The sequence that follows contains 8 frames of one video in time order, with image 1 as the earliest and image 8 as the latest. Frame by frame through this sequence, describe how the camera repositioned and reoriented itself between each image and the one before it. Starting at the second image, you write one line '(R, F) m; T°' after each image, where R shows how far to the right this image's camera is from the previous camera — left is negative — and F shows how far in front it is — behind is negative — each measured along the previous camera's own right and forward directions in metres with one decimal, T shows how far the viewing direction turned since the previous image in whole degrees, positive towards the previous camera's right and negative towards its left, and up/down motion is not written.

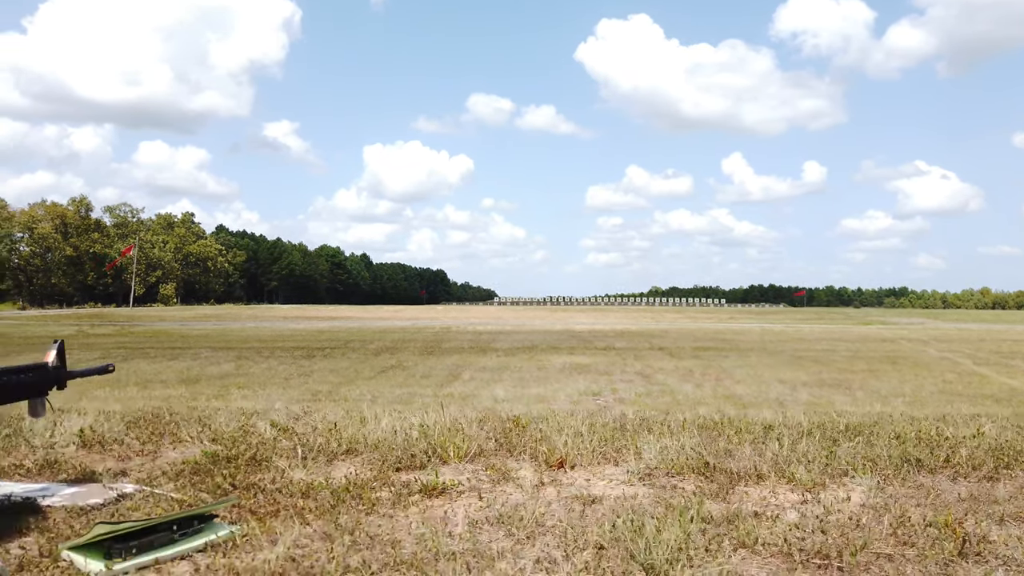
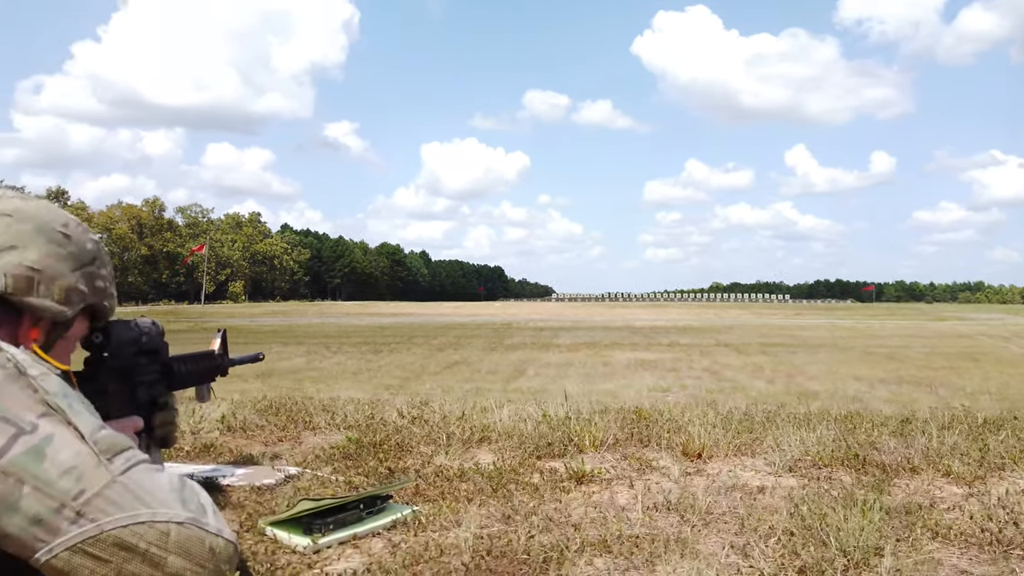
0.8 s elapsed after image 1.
(-0.6, -0.1) m; -5°
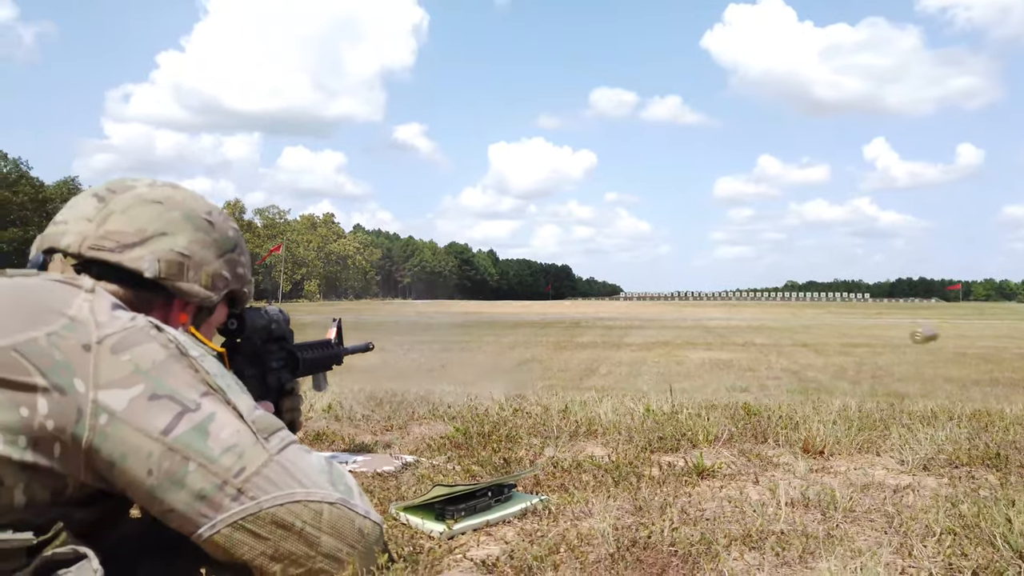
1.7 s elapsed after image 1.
(-0.3, +0.1) m; -5°
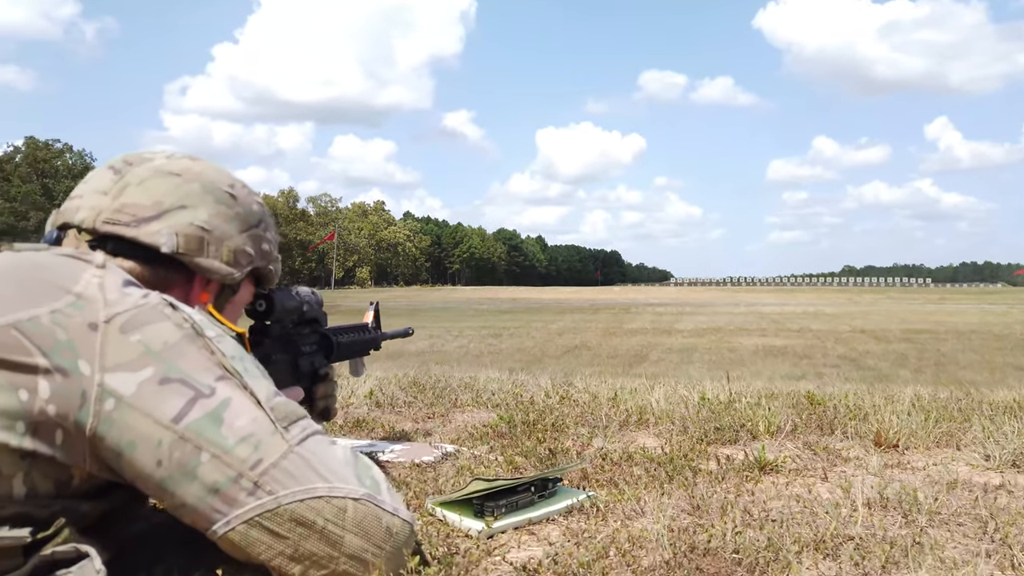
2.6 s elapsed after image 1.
(0.0, +0.3) m; -4°
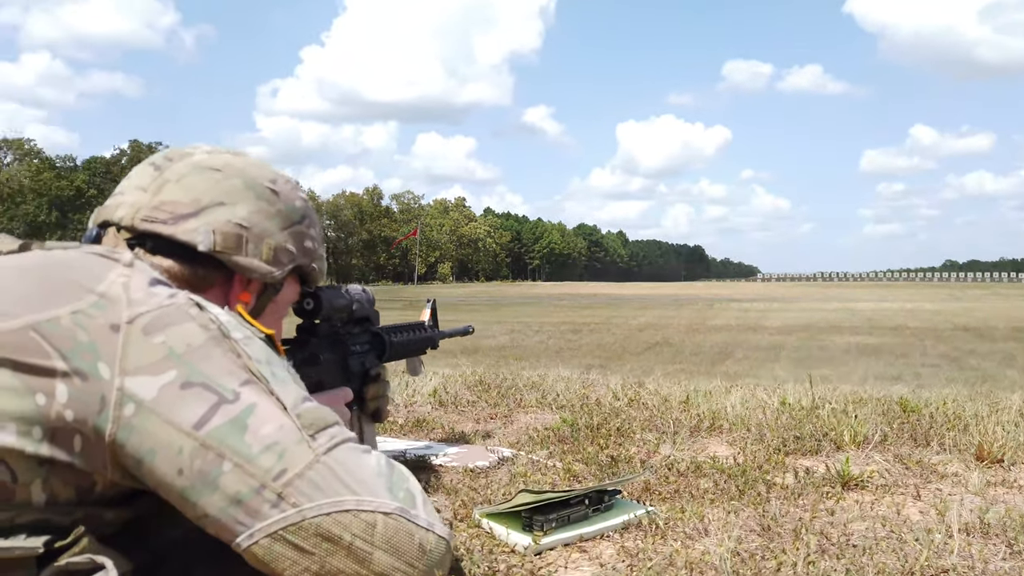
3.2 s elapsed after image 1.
(+0.1, +0.2) m; -6°
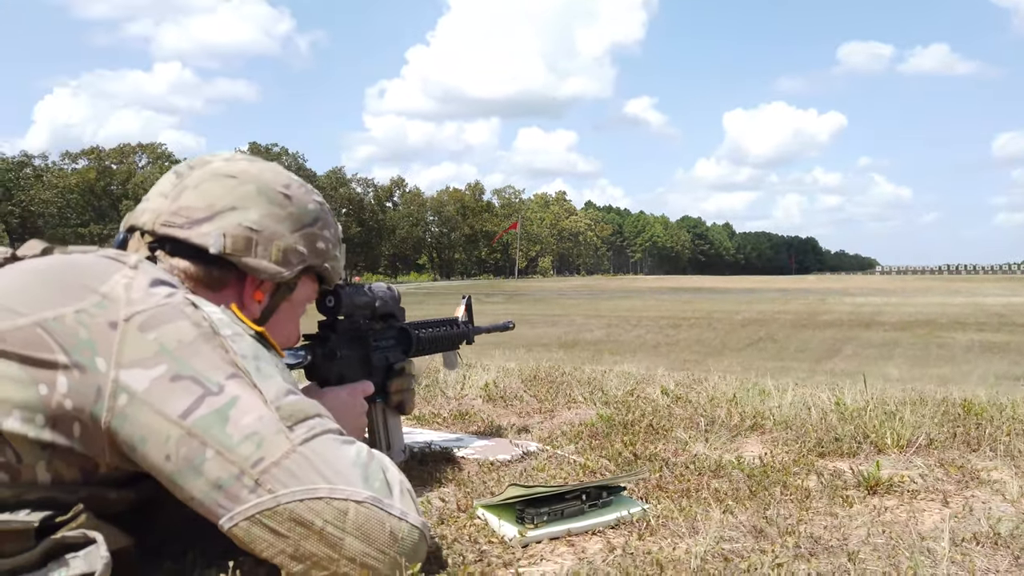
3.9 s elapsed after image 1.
(+0.5, 0.0) m; -7°
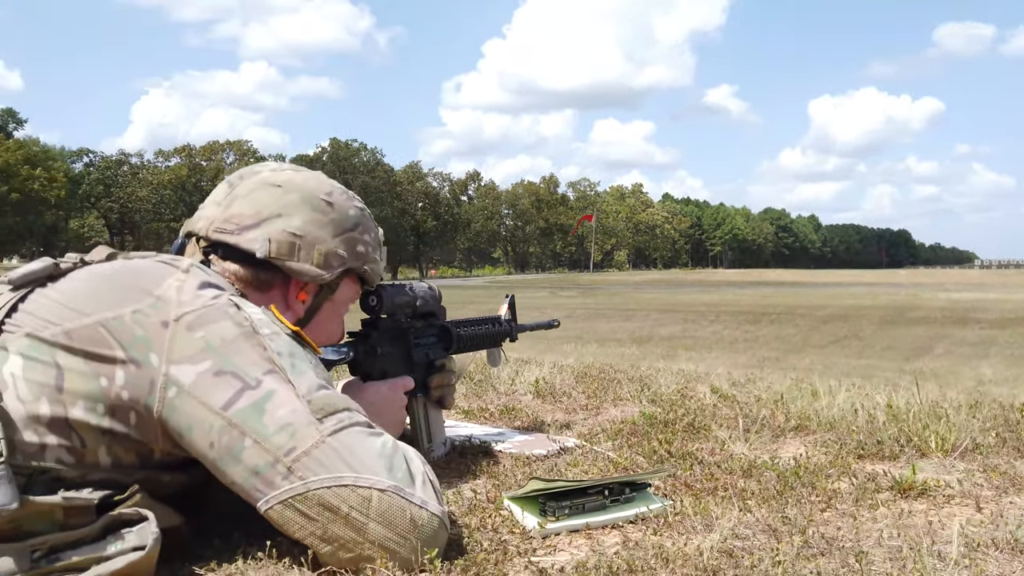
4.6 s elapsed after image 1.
(+0.2, -0.1) m; -6°
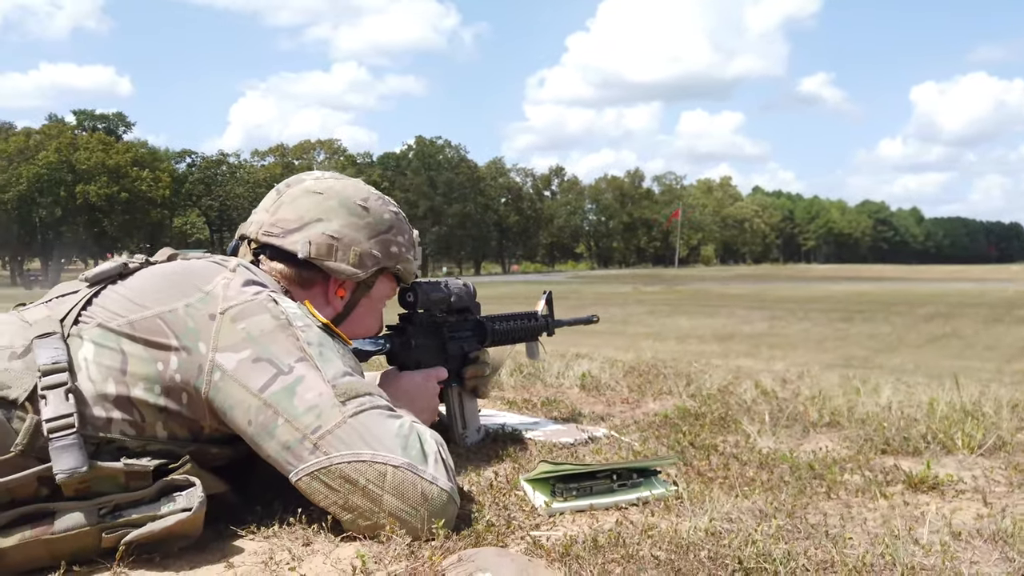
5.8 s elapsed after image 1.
(+0.3, -0.3) m; -6°
